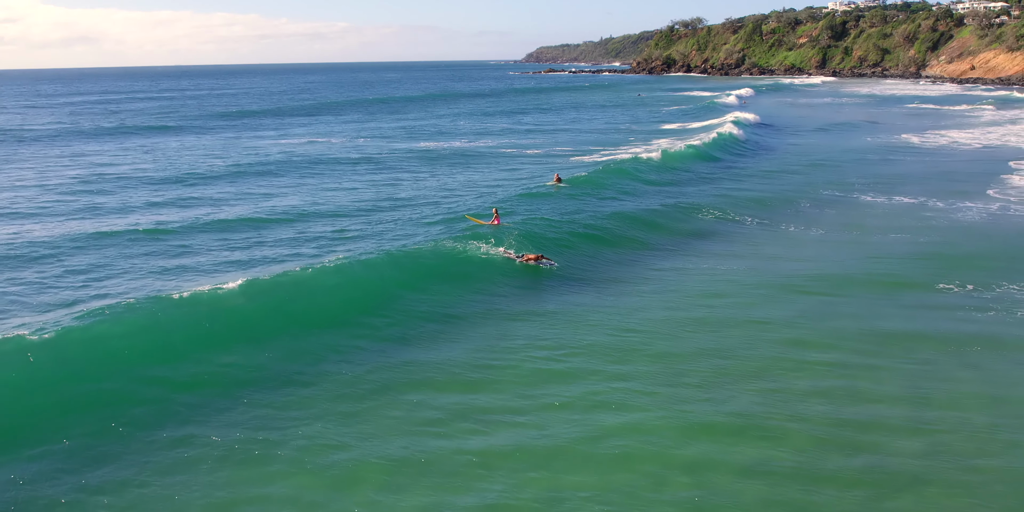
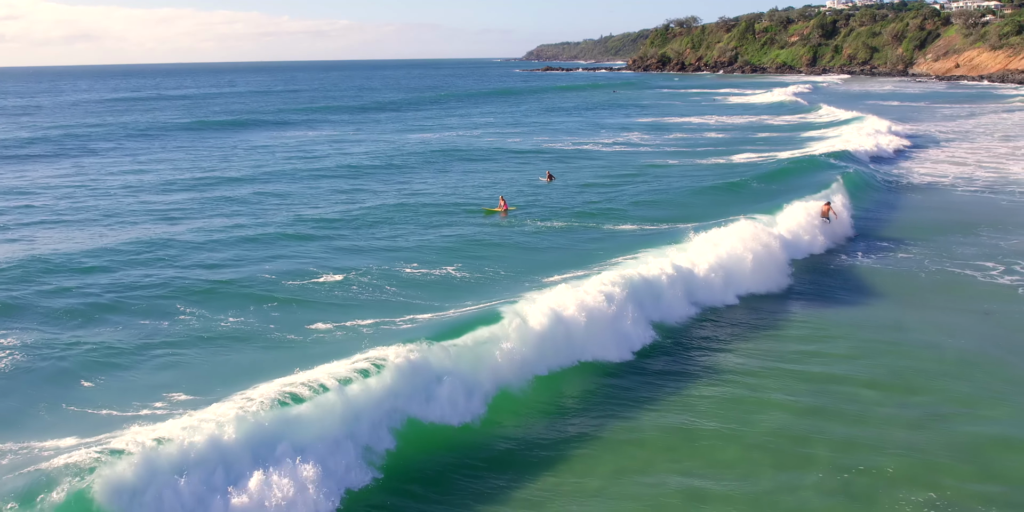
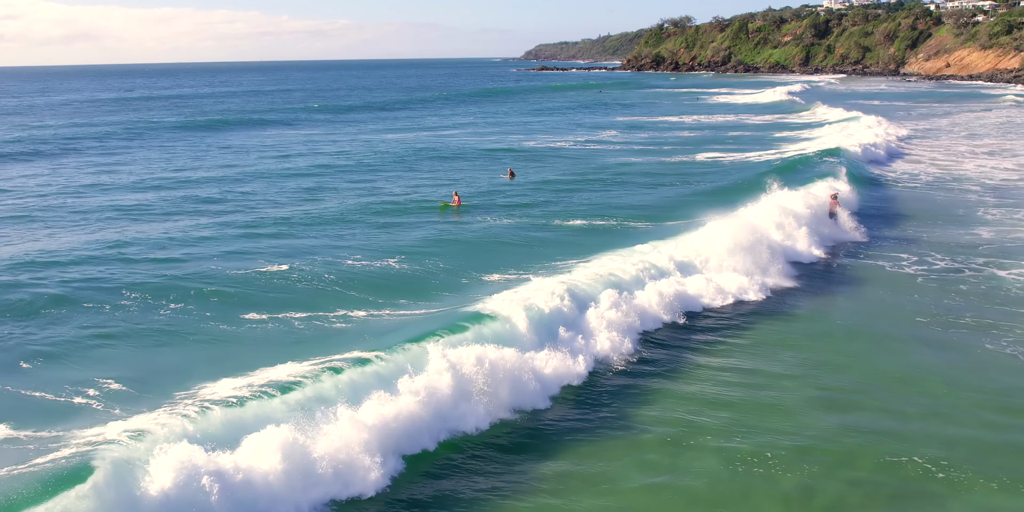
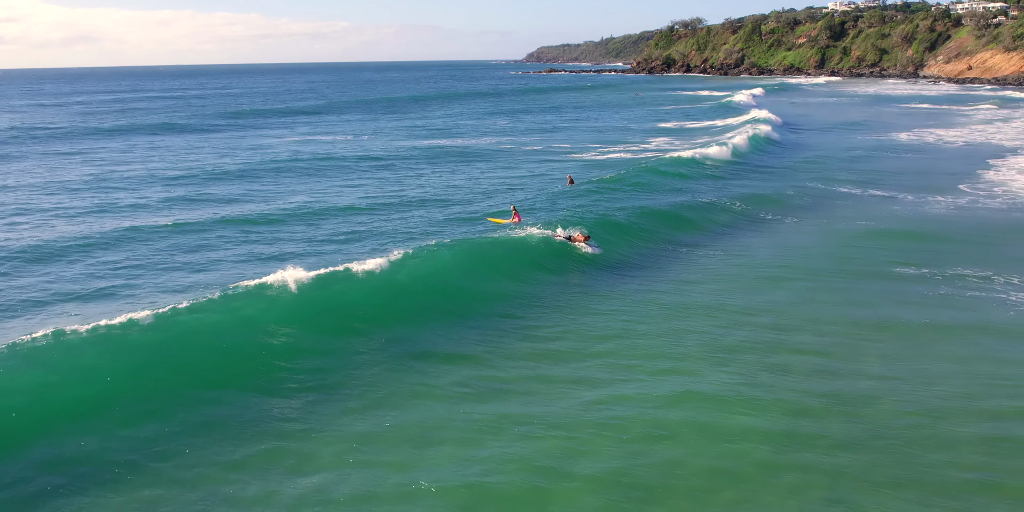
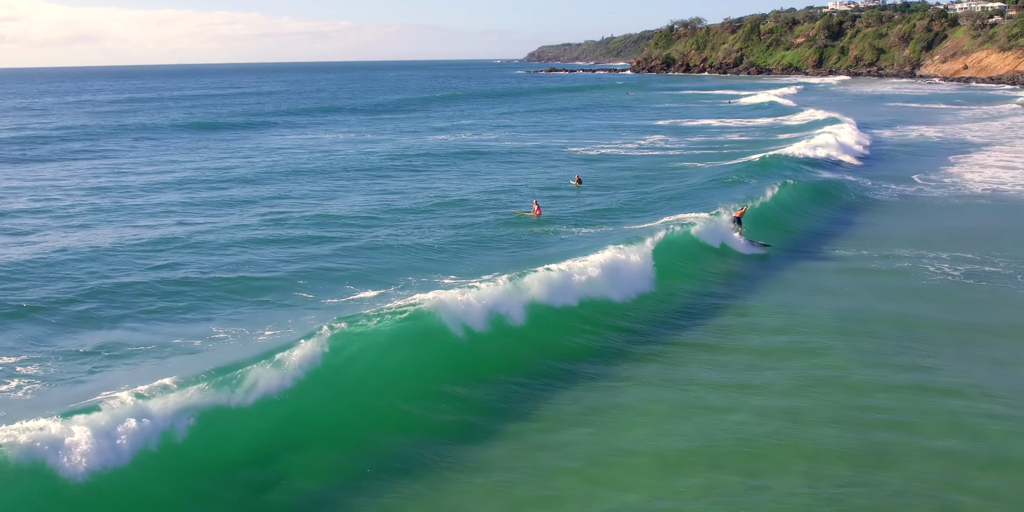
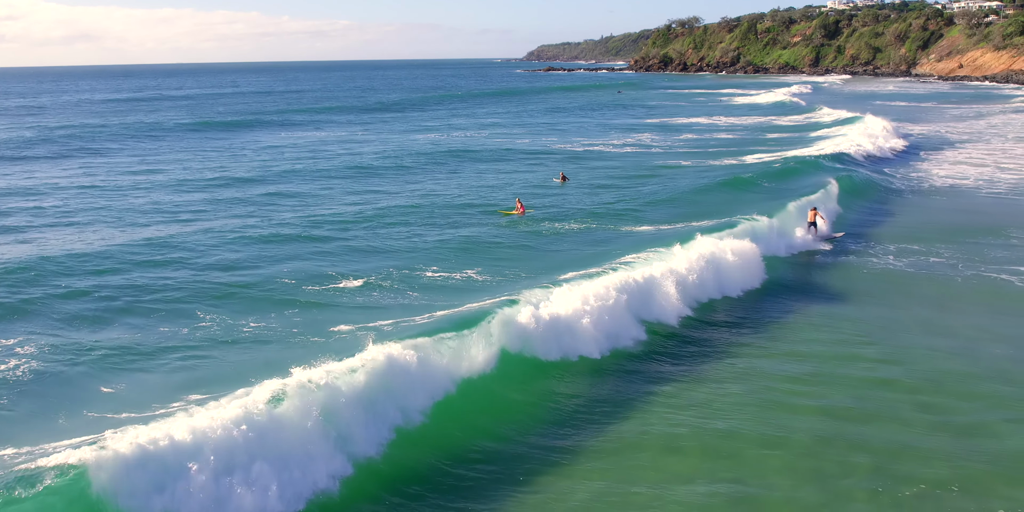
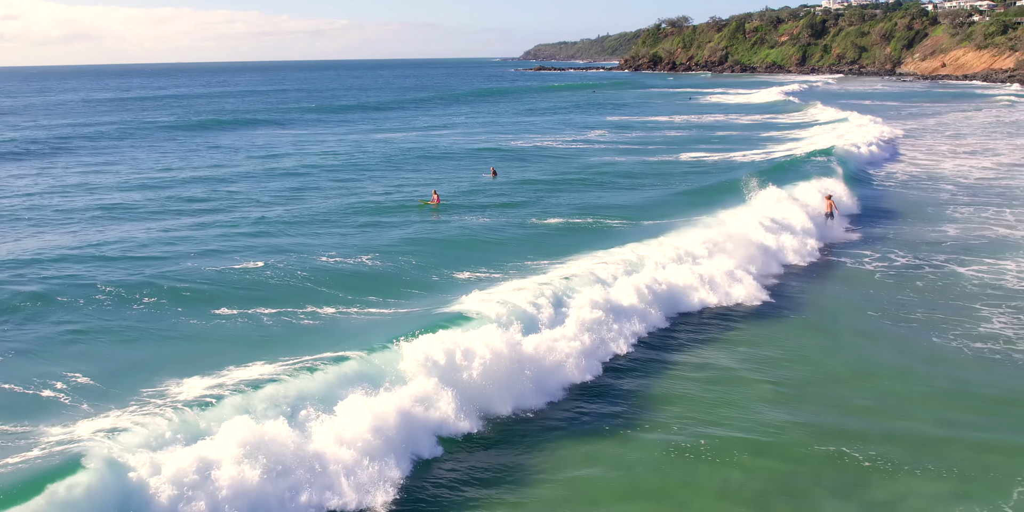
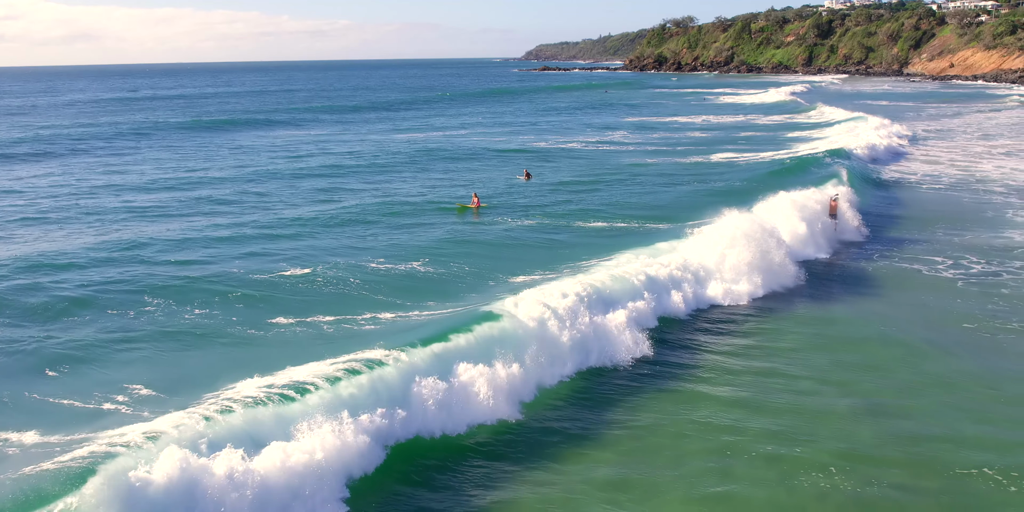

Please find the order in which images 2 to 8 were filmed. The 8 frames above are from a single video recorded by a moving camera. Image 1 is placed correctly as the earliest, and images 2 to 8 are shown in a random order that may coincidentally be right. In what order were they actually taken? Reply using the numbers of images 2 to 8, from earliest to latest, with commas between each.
4, 5, 6, 2, 8, 3, 7
